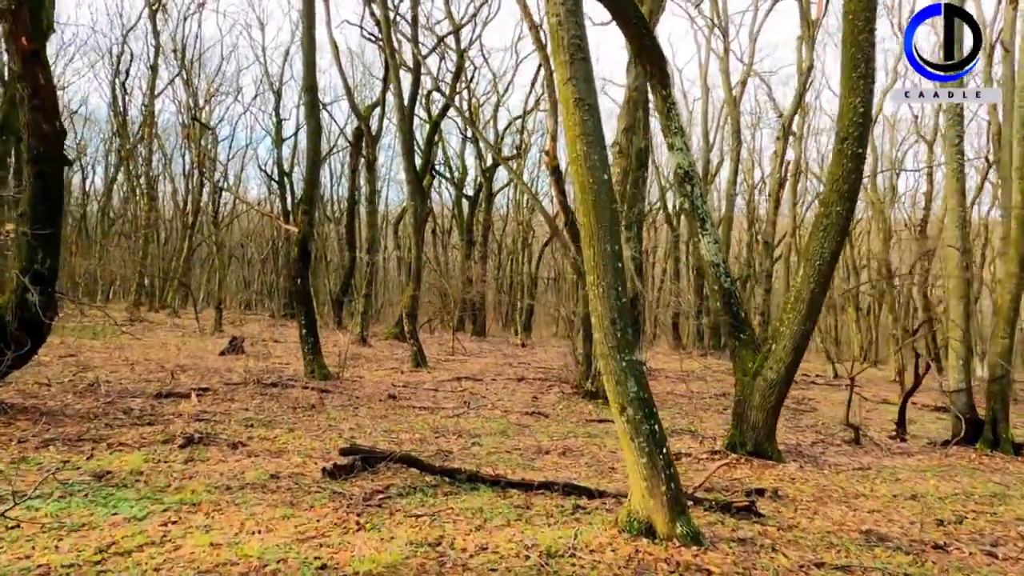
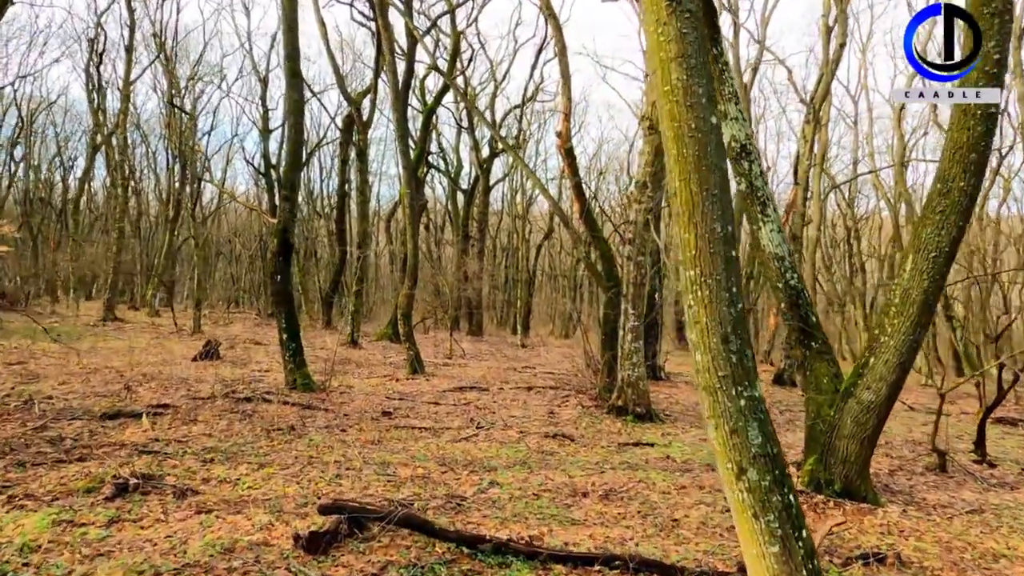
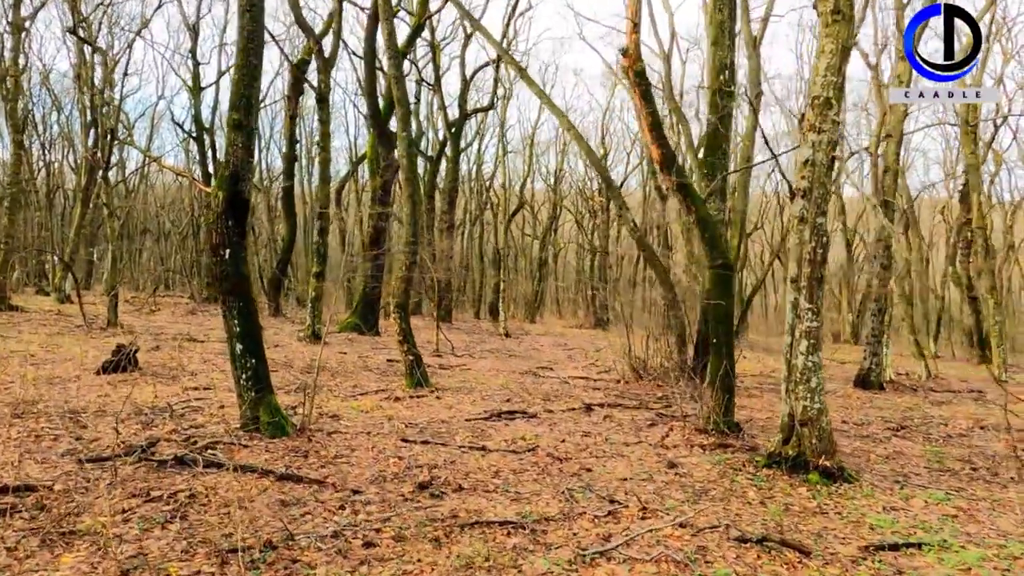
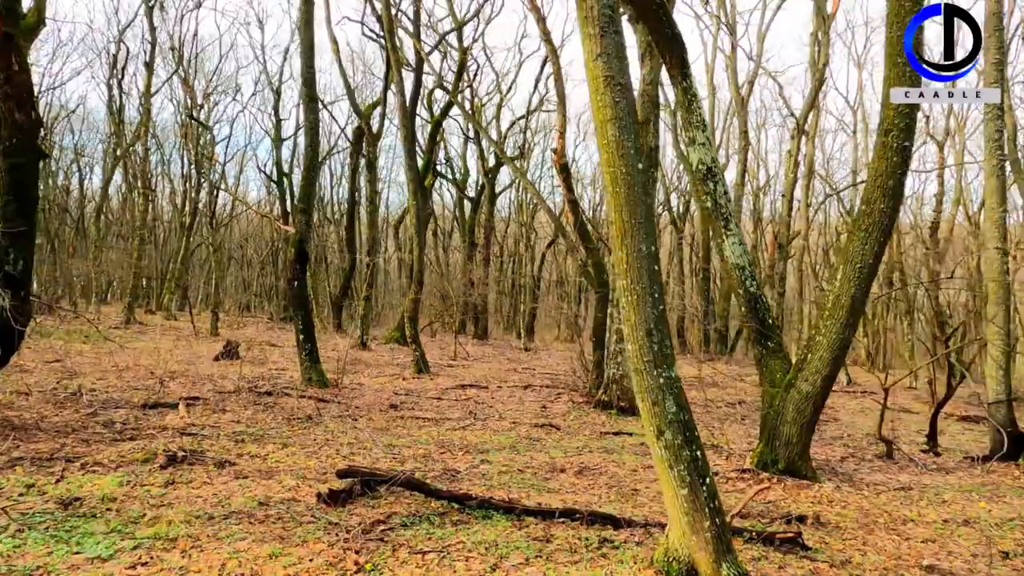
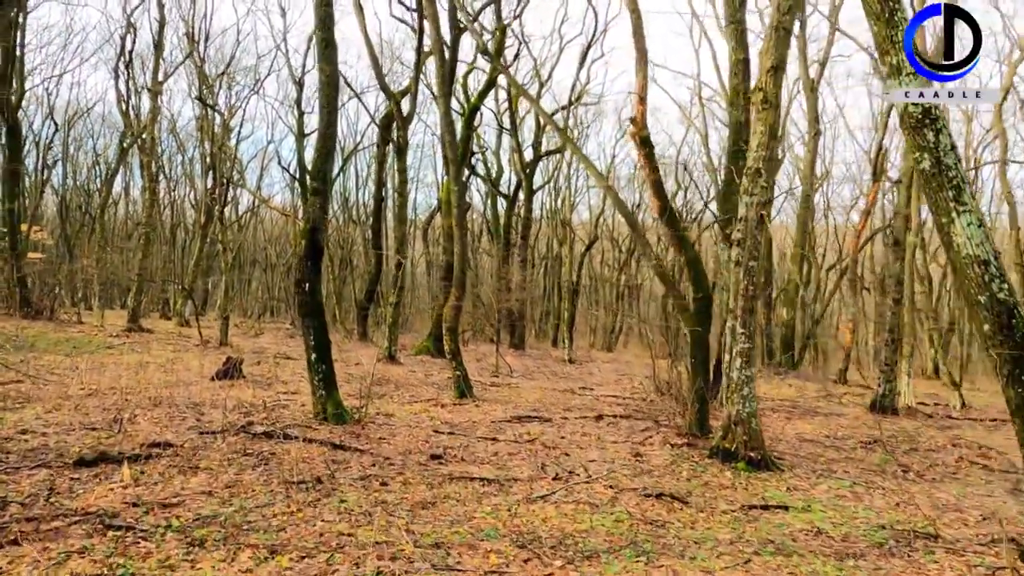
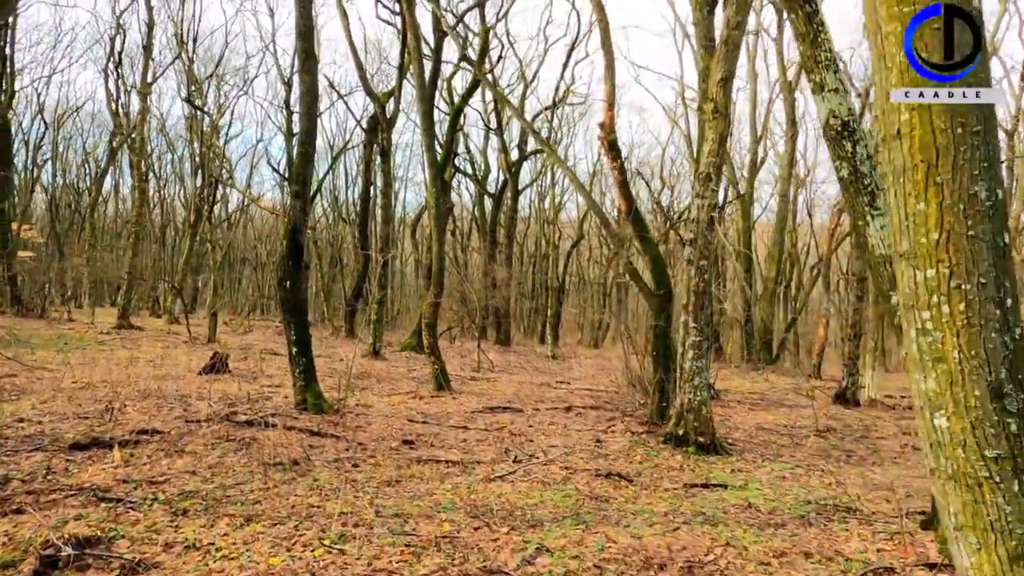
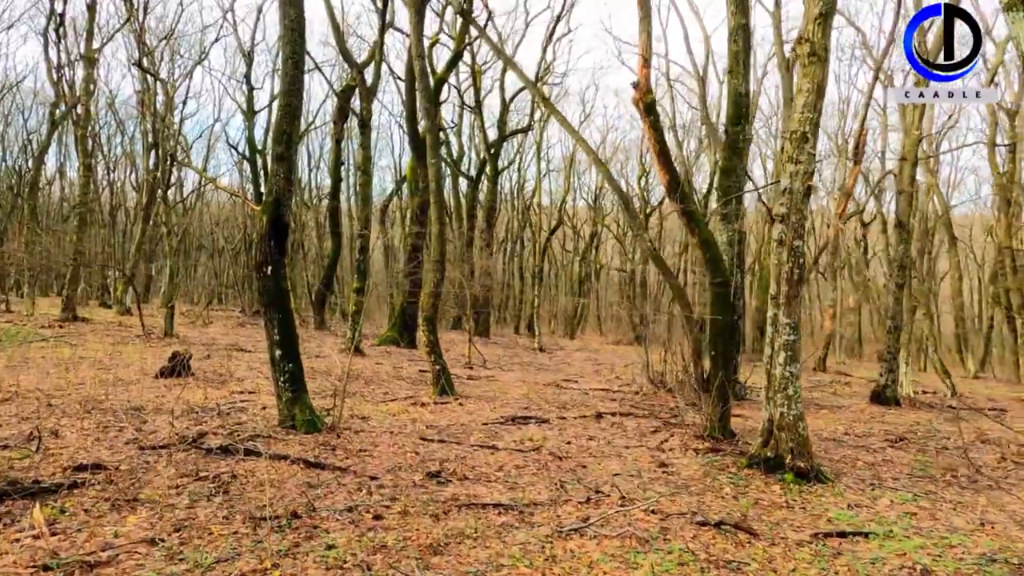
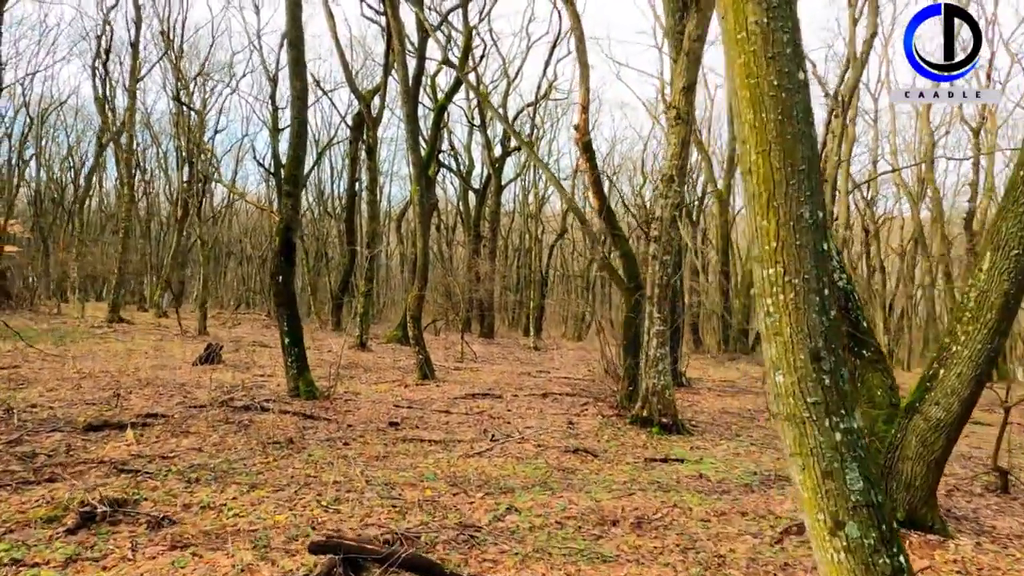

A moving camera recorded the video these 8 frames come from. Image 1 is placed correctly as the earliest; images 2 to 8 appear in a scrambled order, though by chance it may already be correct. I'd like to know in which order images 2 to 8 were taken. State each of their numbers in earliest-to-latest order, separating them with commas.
4, 2, 8, 6, 5, 7, 3
